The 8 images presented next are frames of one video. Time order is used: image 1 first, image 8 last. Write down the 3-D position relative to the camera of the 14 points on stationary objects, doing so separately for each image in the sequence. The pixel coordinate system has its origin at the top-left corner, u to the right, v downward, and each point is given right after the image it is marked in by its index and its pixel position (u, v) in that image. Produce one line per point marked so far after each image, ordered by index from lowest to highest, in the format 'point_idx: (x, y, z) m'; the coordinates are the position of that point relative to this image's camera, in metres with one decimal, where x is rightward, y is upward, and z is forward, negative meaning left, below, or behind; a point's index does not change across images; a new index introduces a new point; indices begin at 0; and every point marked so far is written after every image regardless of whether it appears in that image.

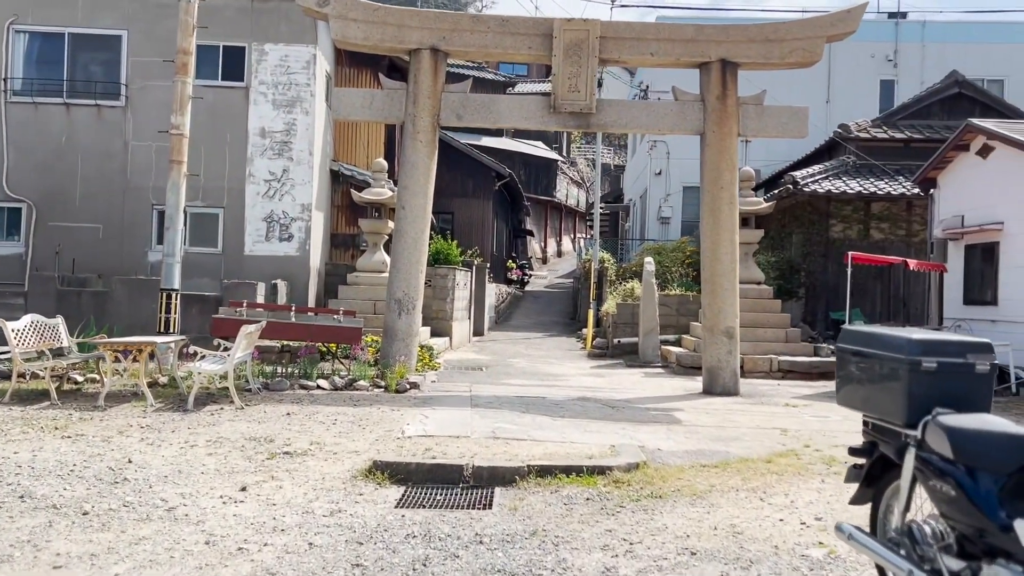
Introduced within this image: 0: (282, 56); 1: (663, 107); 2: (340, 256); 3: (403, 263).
0: (-4.0, +4.0, +14.6) m
1: (+2.0, +2.4, +11.1) m
2: (-3.4, +0.6, +16.6) m
3: (-1.4, +0.3, +11.0) m
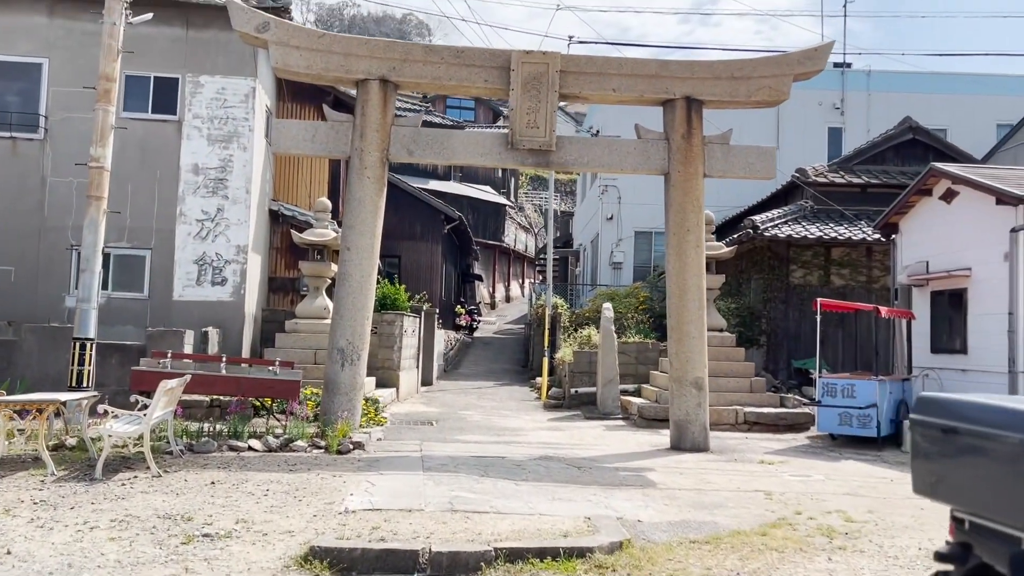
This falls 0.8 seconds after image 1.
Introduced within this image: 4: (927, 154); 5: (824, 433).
0: (-4.8, +3.2, +13.7) m
1: (+1.4, +1.8, +10.5) m
2: (-4.3, -0.2, +15.5) m
3: (-2.0, -0.3, +10.1) m
4: (+8.3, +2.7, +16.8) m
5: (+4.3, -2.0, +11.5) m
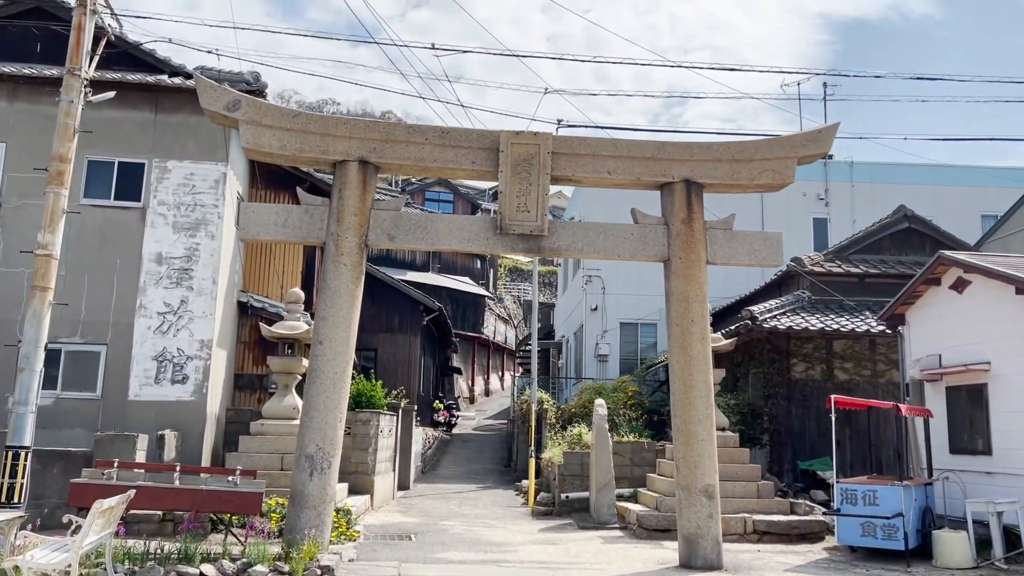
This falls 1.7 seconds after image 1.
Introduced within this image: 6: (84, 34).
0: (-5.0, +1.8, +13.0) m
1: (+1.3, +0.7, +9.8) m
2: (-4.5, -1.9, +14.4) m
3: (-2.1, -1.3, +9.0) m
4: (+8.0, +0.9, +16.4) m
5: (+4.1, -3.2, +10.5) m
6: (-4.8, +2.8, +9.4) m
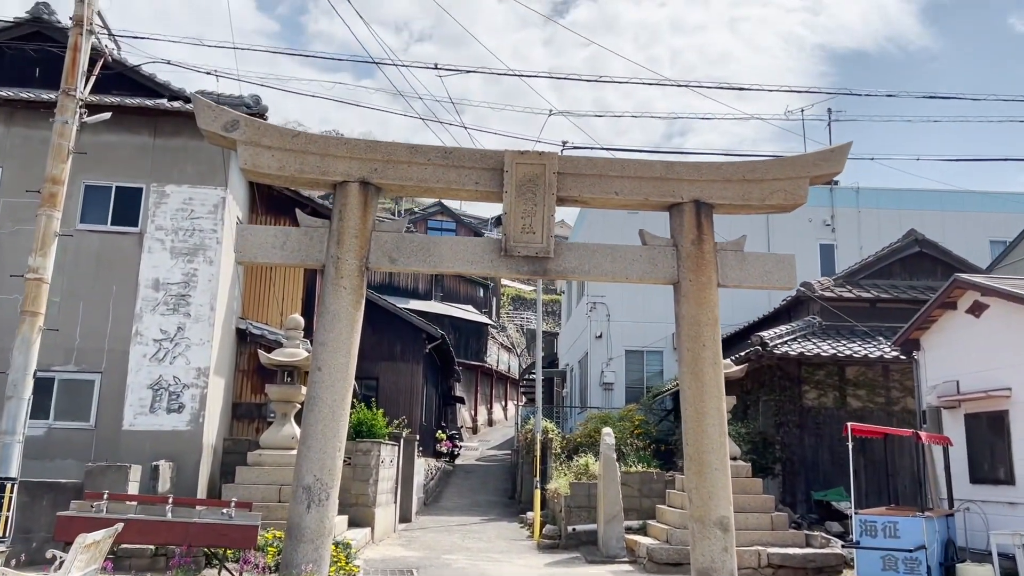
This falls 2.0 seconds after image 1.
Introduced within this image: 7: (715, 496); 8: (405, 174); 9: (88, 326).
0: (-4.9, +1.4, +12.7) m
1: (+1.3, +0.4, +9.5) m
2: (-4.5, -2.4, +14.0) m
3: (-2.0, -1.6, +8.7) m
4: (+8.0, +0.4, +16.1) m
5: (+4.2, -3.5, +10.0) m
6: (-4.7, +2.5, +9.2) m
7: (+2.2, -2.2, +9.0) m
8: (-1.2, +1.3, +9.2) m
9: (-6.2, -0.5, +12.3) m
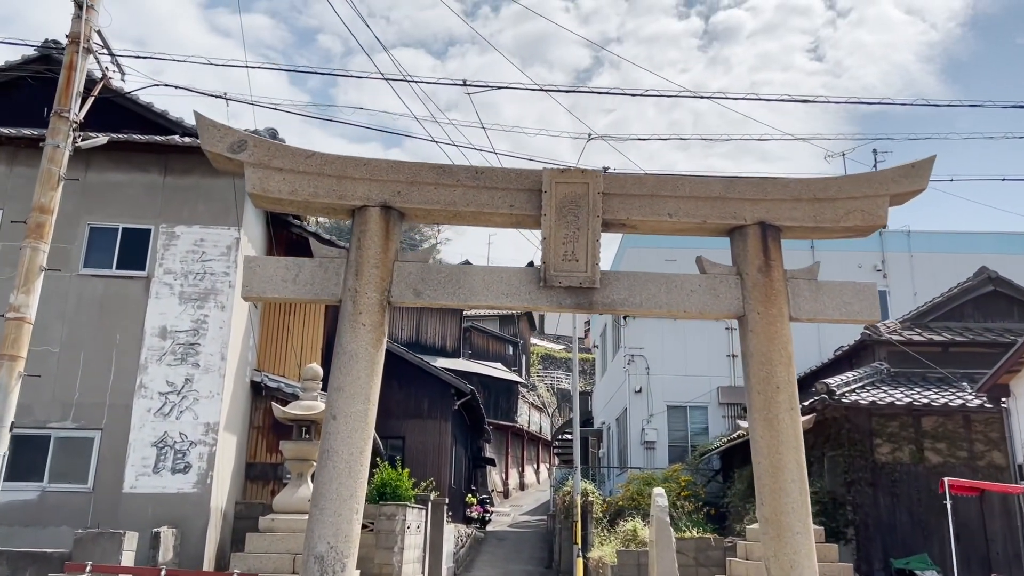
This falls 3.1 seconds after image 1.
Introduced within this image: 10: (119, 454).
0: (-4.4, +0.7, +11.9) m
1: (+1.7, +0.1, +8.4) m
2: (-3.9, -3.1, +12.8) m
3: (-1.6, -1.9, +7.5) m
4: (+8.7, -0.4, +14.7) m
5: (+4.7, -3.8, +8.5) m
6: (-4.3, +2.1, +8.4) m
7: (+2.6, -2.5, +7.6) m
8: (-0.8, +0.9, +8.2) m
9: (-5.7, -1.2, +11.3) m
10: (-5.2, -2.2, +11.0) m
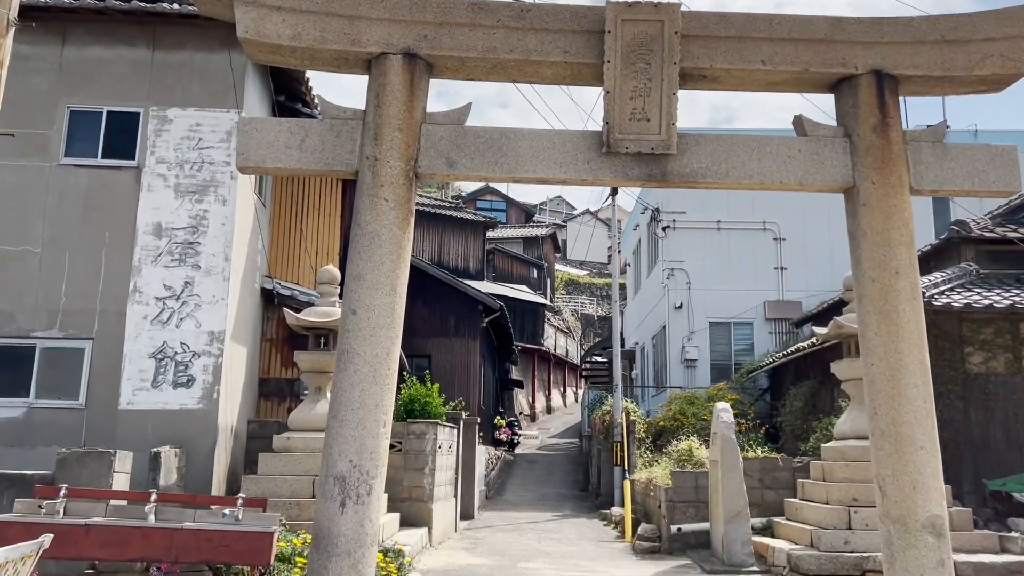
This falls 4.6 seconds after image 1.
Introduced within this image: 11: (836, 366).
0: (-3.9, +2.0, +10.3) m
1: (+2.2, +1.1, +6.8) m
2: (-3.3, -1.7, +11.6) m
3: (-1.2, -0.9, +6.2) m
4: (+9.2, +1.3, +12.9) m
5: (+5.1, -2.7, +7.2) m
6: (-3.9, +3.2, +6.7) m
7: (+3.0, -1.5, +6.2) m
8: (-0.4, +1.9, +6.6) m
9: (-5.1, +0.1, +9.9) m
10: (-4.6, -0.9, +9.8) m
11: (+3.9, -0.9, +10.0) m
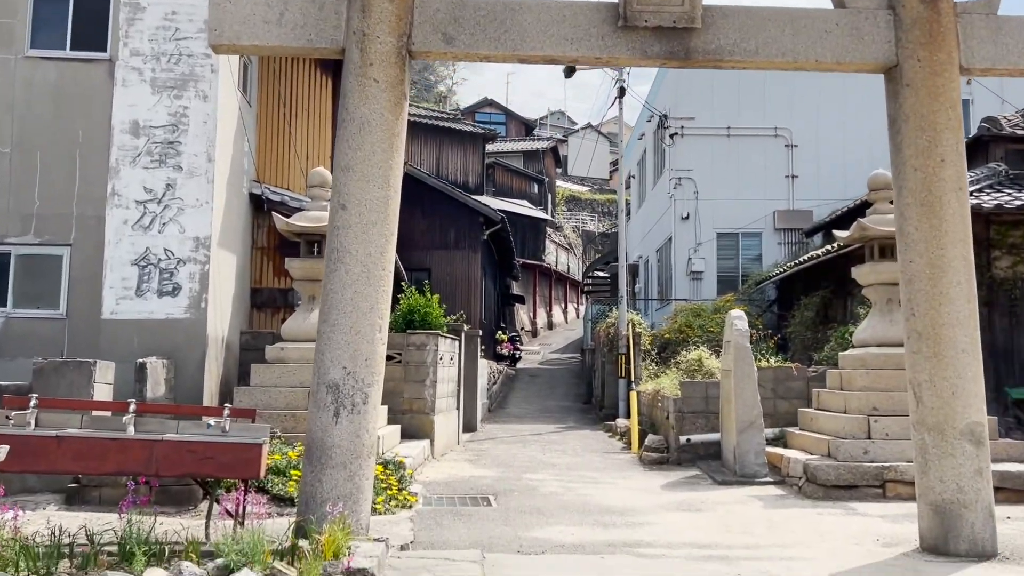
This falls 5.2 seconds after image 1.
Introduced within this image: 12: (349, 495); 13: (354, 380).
0: (-3.9, +3.1, +9.5) m
1: (+2.2, +1.9, +6.1) m
2: (-3.3, -0.4, +11.2) m
3: (-1.1, -0.2, +5.6) m
4: (+9.3, +2.7, +12.2) m
5: (+5.2, -1.8, +6.8) m
6: (-3.9, +3.9, +5.8) m
7: (+3.1, -0.7, +5.7) m
8: (-0.3, +2.7, +5.8) m
9: (-5.1, +1.1, +9.3) m
10: (-4.6, +0.2, +9.2) m
11: (+3.9, +0.2, +9.5) m
12: (-1.1, -1.4, +5.6) m
13: (-1.1, -0.6, +5.6) m
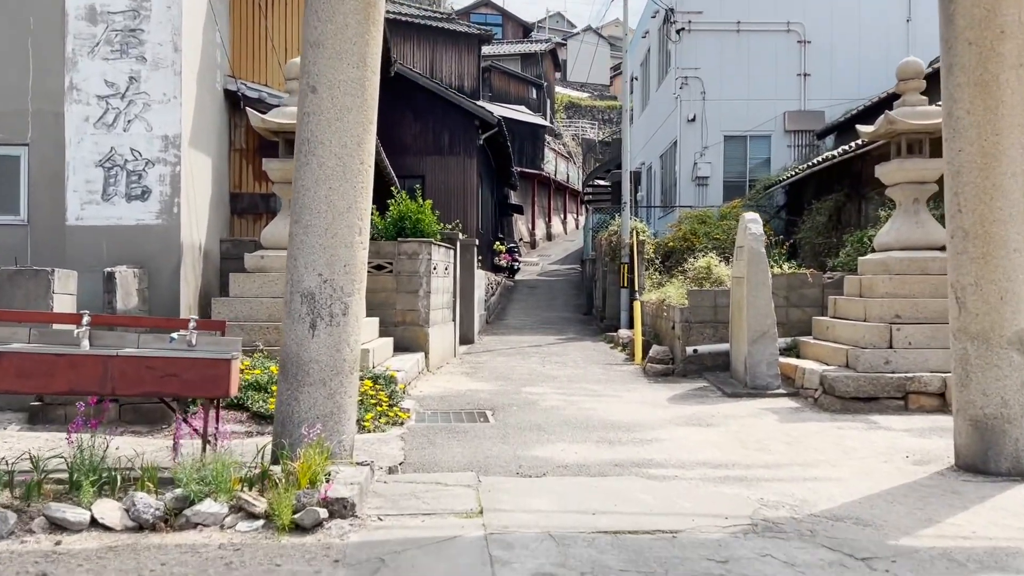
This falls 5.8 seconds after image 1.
0: (-3.9, +4.1, +8.5) m
1: (+2.2, +2.6, +5.2) m
2: (-3.3, +0.7, +10.5) m
3: (-1.2, +0.4, +5.0) m
4: (+9.2, +4.1, +11.2) m
5: (+5.2, -1.0, +6.3) m
6: (-3.9, +4.5, +4.7) m
7: (+3.1, -0.1, +5.1) m
8: (-0.4, +3.3, +4.9) m
9: (-5.1, +2.1, +8.5) m
10: (-4.6, +1.1, +8.5) m
11: (+3.9, +1.2, +8.8) m
12: (-1.1, -0.7, +5.1) m
13: (-1.1, 0.0, +5.0) m
